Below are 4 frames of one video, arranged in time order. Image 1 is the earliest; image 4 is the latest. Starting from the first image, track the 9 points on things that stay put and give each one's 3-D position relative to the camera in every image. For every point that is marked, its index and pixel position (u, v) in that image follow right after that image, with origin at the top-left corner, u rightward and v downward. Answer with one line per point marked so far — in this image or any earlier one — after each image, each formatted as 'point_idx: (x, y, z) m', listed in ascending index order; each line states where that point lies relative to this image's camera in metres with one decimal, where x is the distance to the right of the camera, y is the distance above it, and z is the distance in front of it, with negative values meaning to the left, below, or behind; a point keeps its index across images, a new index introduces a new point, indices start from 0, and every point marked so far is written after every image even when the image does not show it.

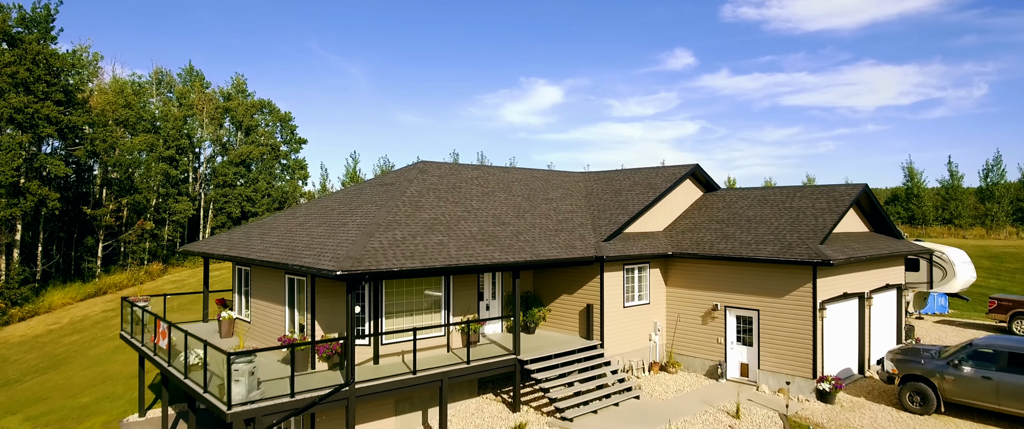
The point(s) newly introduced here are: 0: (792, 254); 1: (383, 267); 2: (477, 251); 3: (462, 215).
0: (+6.1, -0.9, +10.7) m
1: (-2.2, -0.9, +8.2) m
2: (-0.7, -0.7, +9.7) m
3: (-1.1, 0.0, +10.9) m
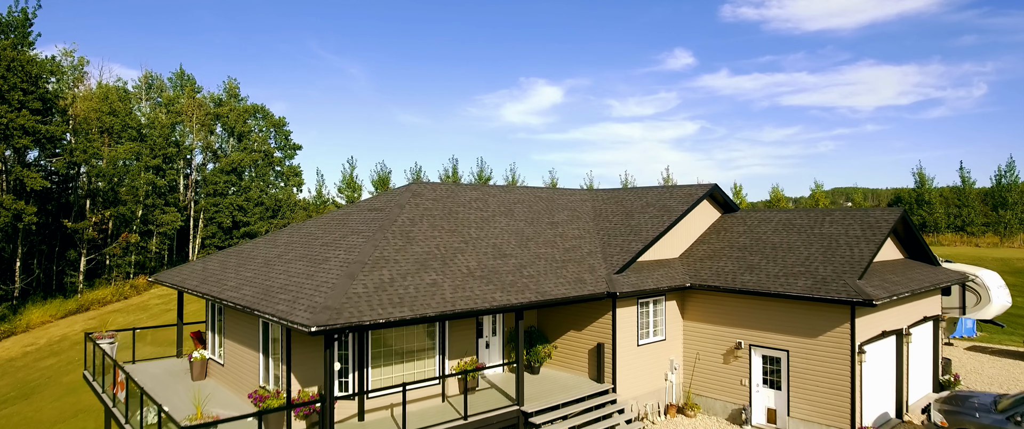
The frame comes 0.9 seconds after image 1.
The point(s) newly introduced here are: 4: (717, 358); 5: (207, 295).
0: (+6.1, -1.5, +9.5) m
1: (-2.1, -1.5, +7.1) m
2: (-0.6, -1.4, +8.5) m
3: (-1.1, -0.7, +9.7) m
4: (+4.6, -3.2, +11.0) m
5: (-6.0, -1.6, +9.6) m
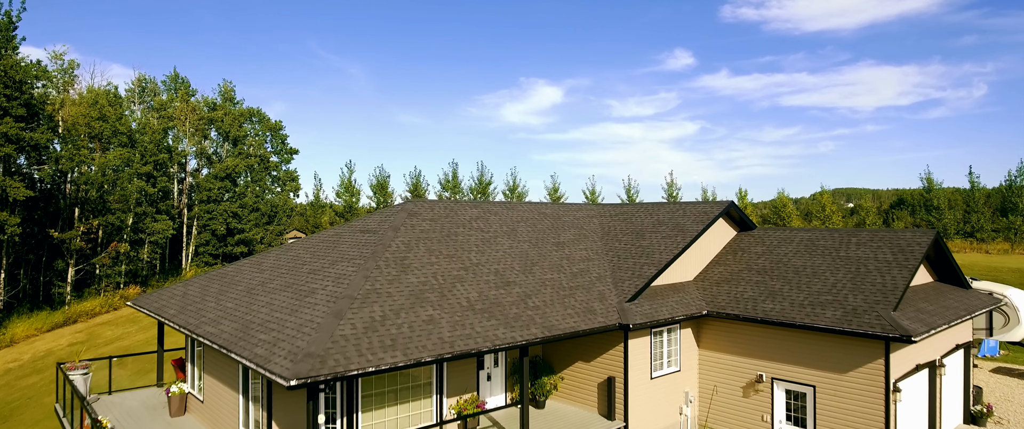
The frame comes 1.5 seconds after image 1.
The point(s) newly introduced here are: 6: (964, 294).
0: (+6.2, -2.0, +8.8) m
1: (-2.0, -2.0, +6.3) m
2: (-0.6, -1.8, +7.8) m
3: (-1.0, -1.1, +9.0) m
4: (+4.7, -3.7, +10.3) m
5: (-6.0, -2.0, +8.9) m
6: (+10.5, -1.8, +11.3) m
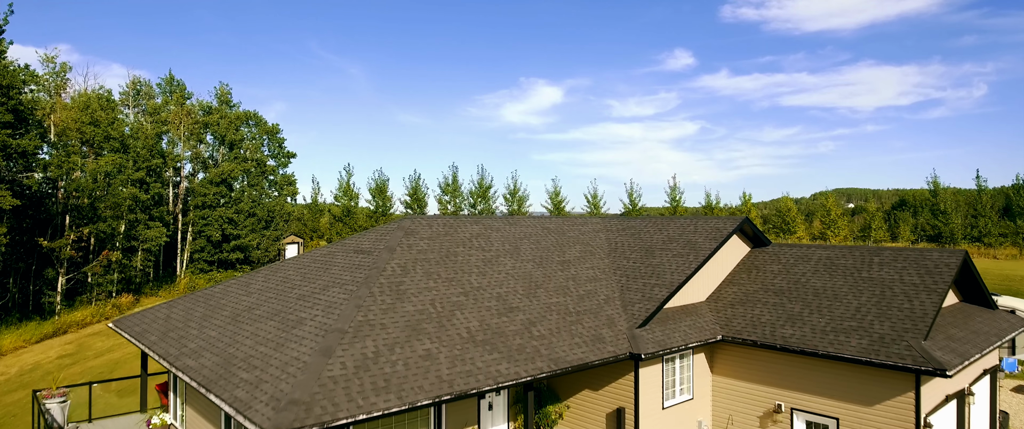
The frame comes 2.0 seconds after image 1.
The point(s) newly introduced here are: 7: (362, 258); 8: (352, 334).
0: (+6.3, -2.3, +8.2) m
1: (-2.0, -2.4, +5.7) m
2: (-0.5, -2.2, +7.2) m
3: (-0.9, -1.5, +8.4) m
4: (+4.7, -4.1, +9.7) m
5: (-5.9, -2.4, +8.3) m
6: (+10.6, -2.2, +10.8) m
7: (-2.8, -0.8, +9.2) m
8: (-2.3, -1.7, +7.0) m
